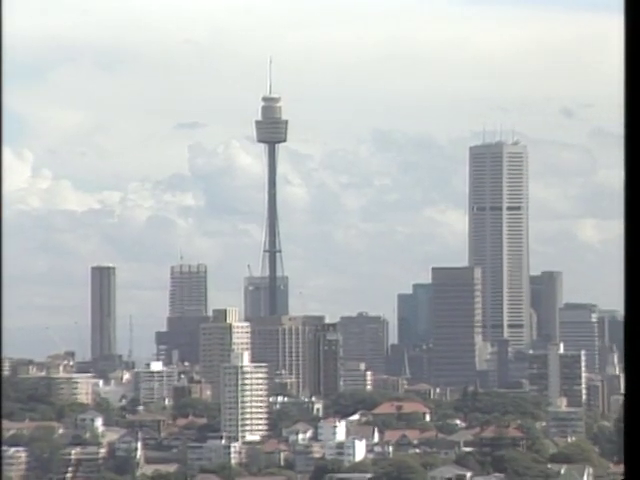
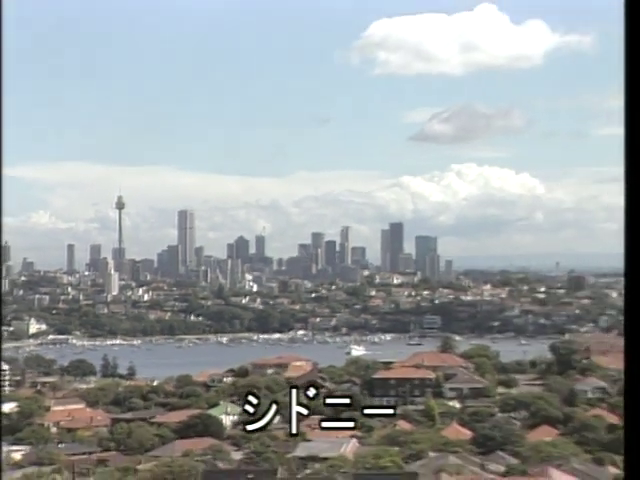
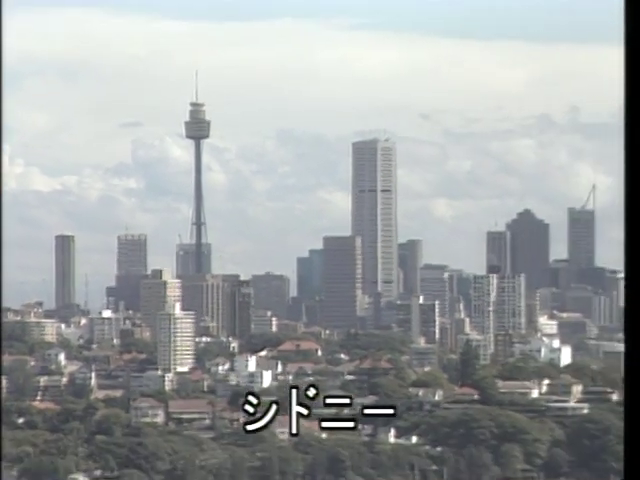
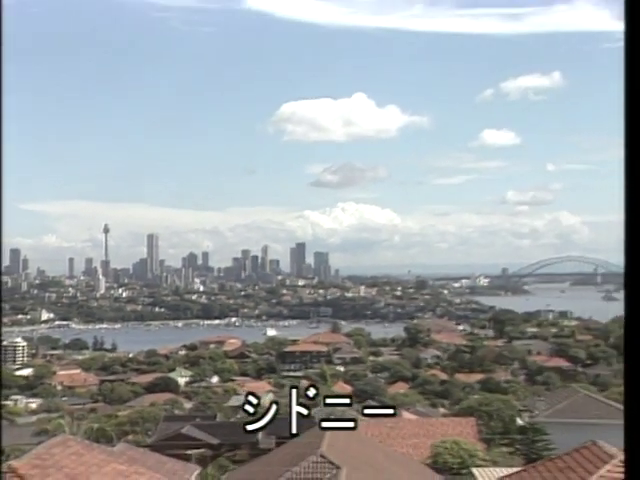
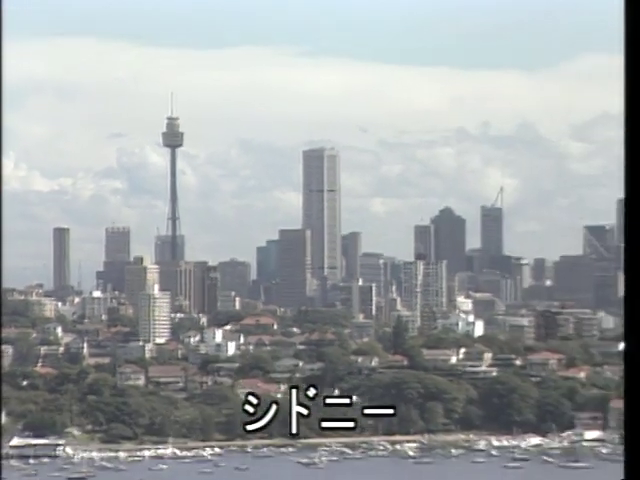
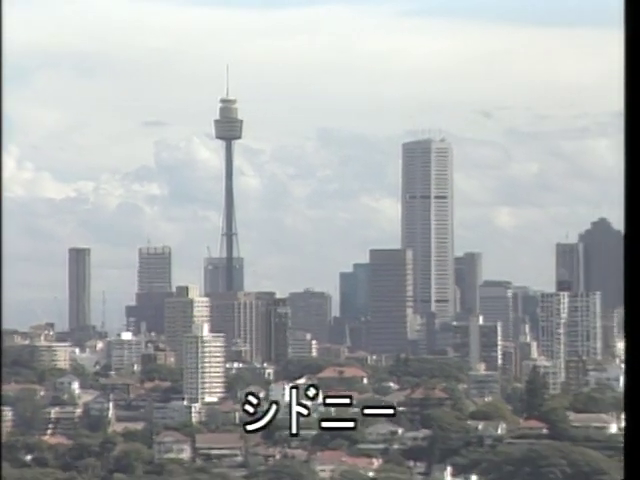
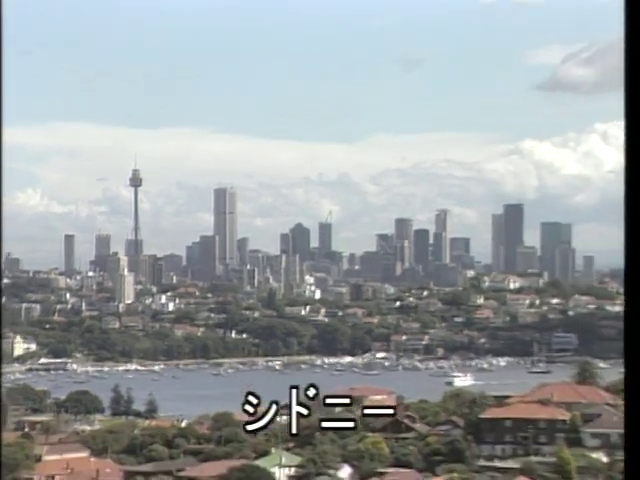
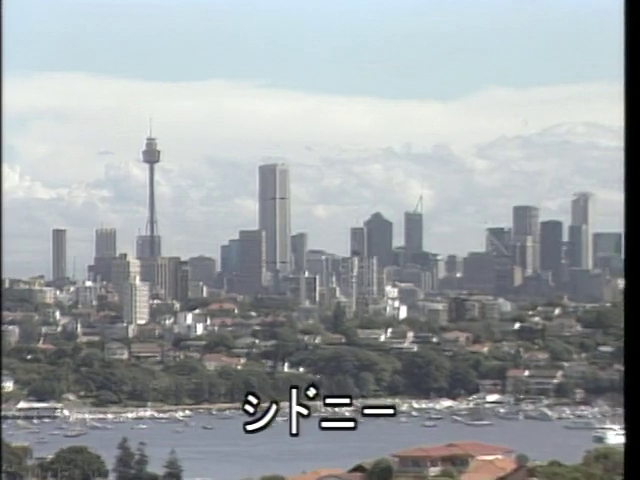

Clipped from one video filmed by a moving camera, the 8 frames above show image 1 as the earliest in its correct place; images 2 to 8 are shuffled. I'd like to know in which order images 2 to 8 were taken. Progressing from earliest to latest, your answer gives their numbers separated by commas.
6, 3, 5, 8, 7, 2, 4
